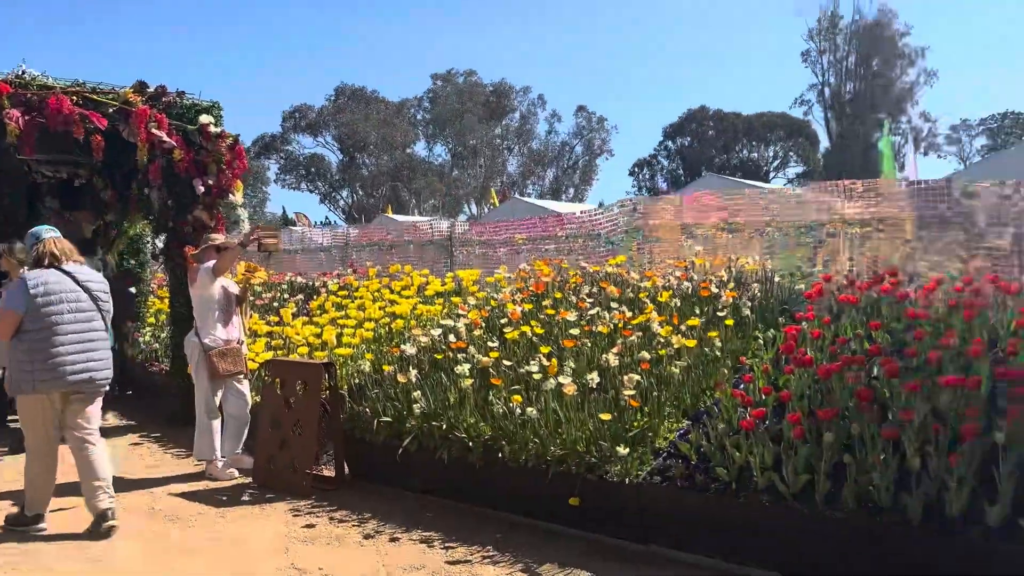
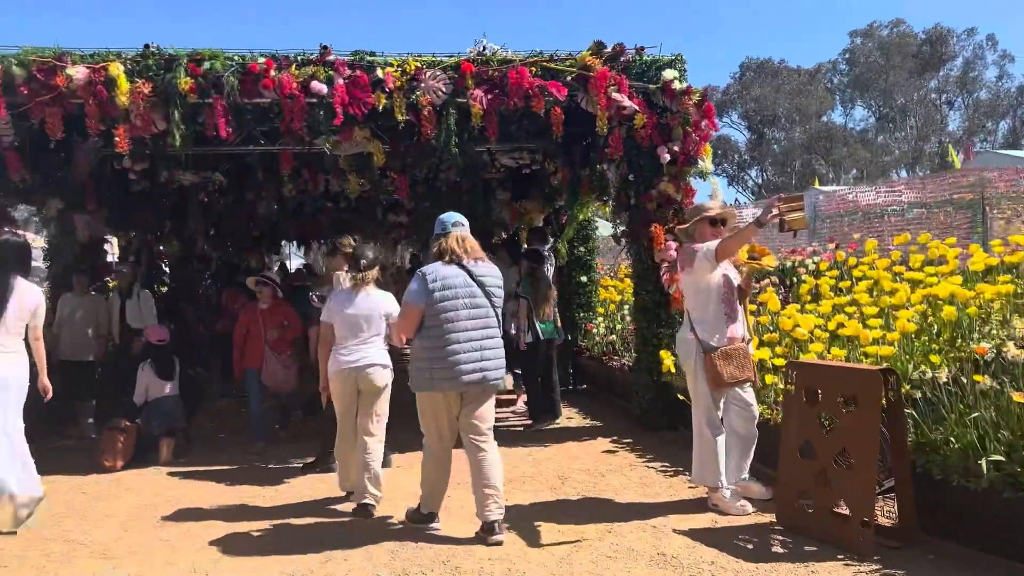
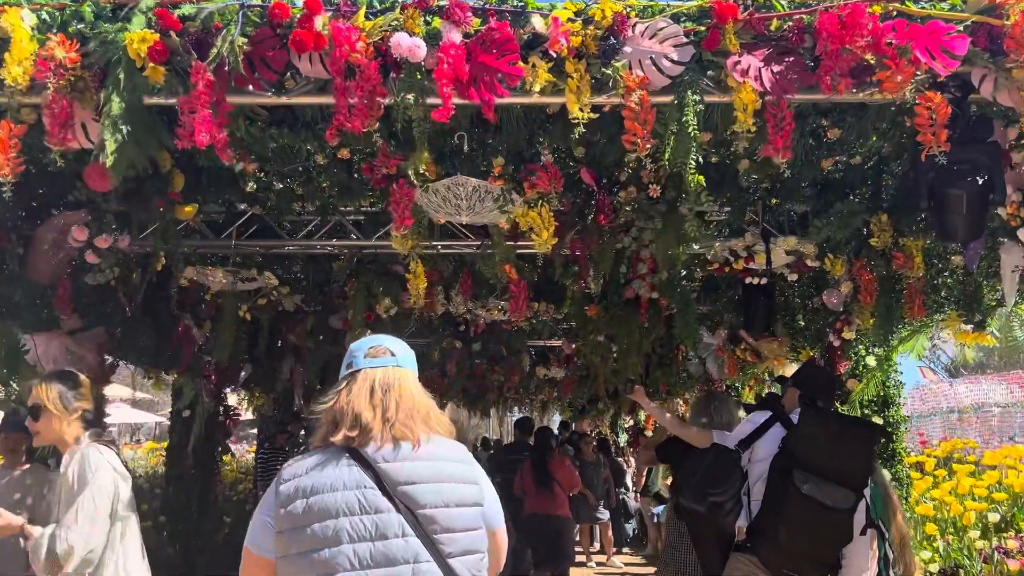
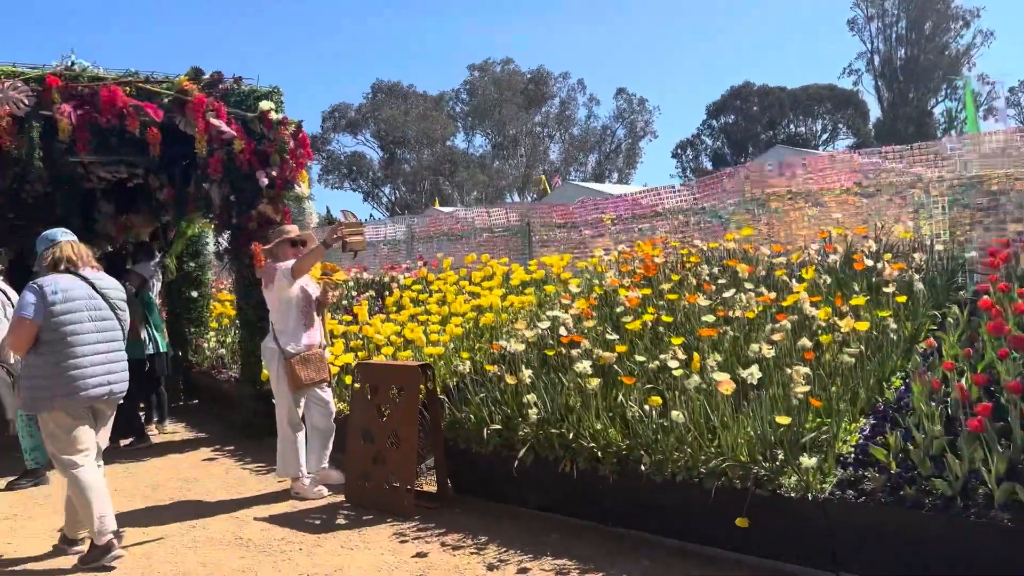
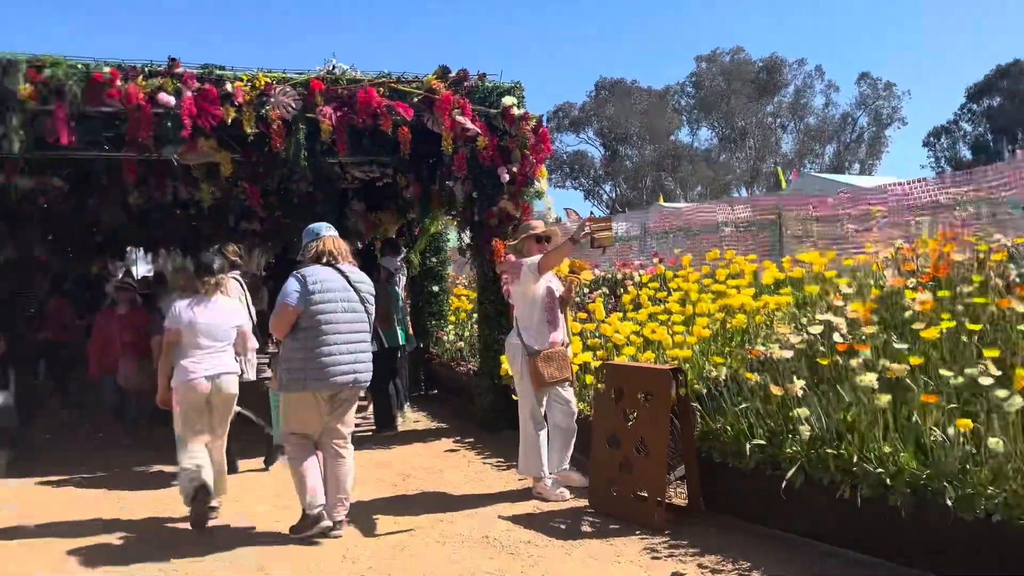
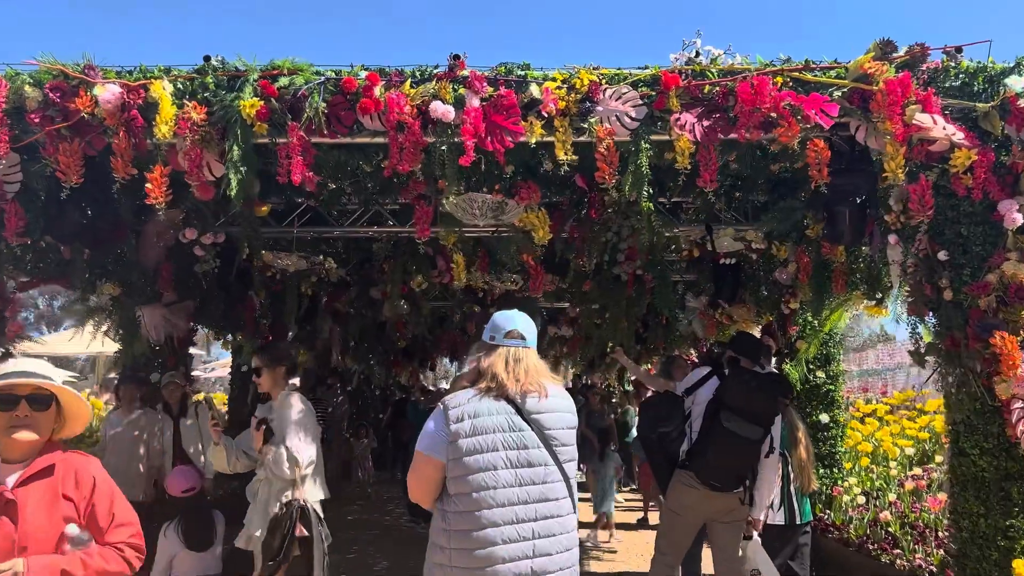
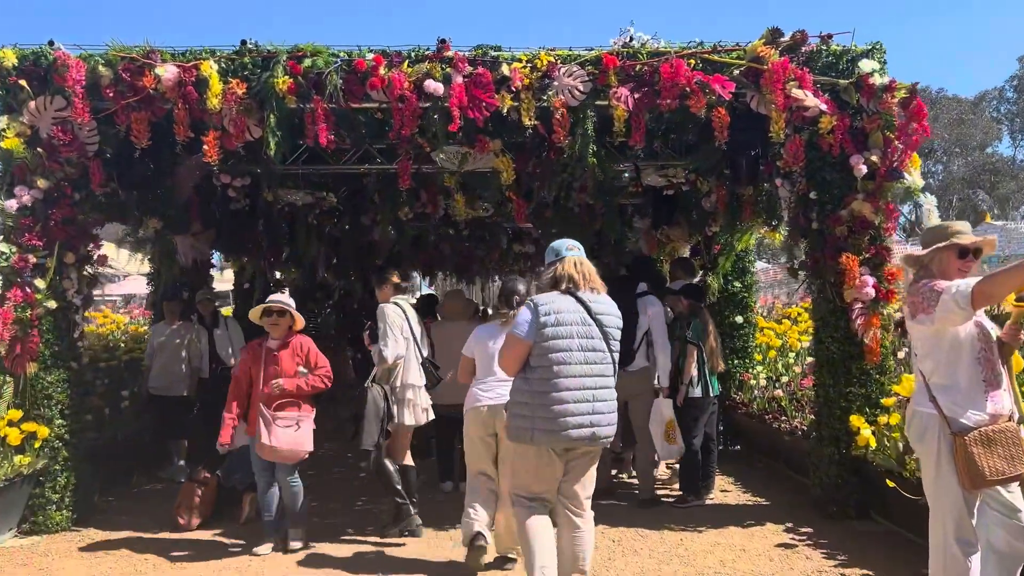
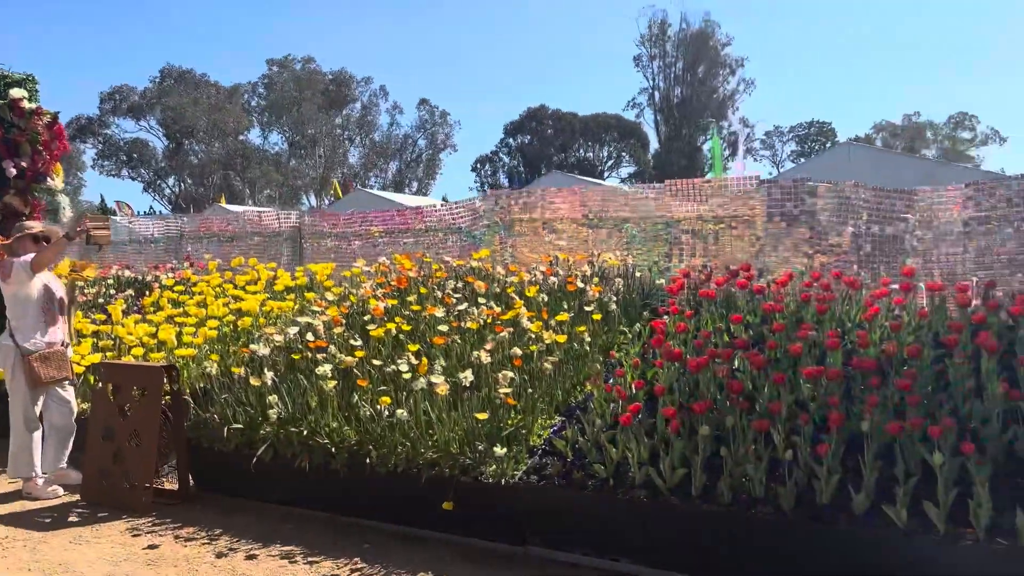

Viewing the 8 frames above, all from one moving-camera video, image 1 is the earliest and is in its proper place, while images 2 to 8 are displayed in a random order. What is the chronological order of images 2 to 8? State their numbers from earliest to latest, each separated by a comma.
8, 4, 5, 2, 7, 6, 3
